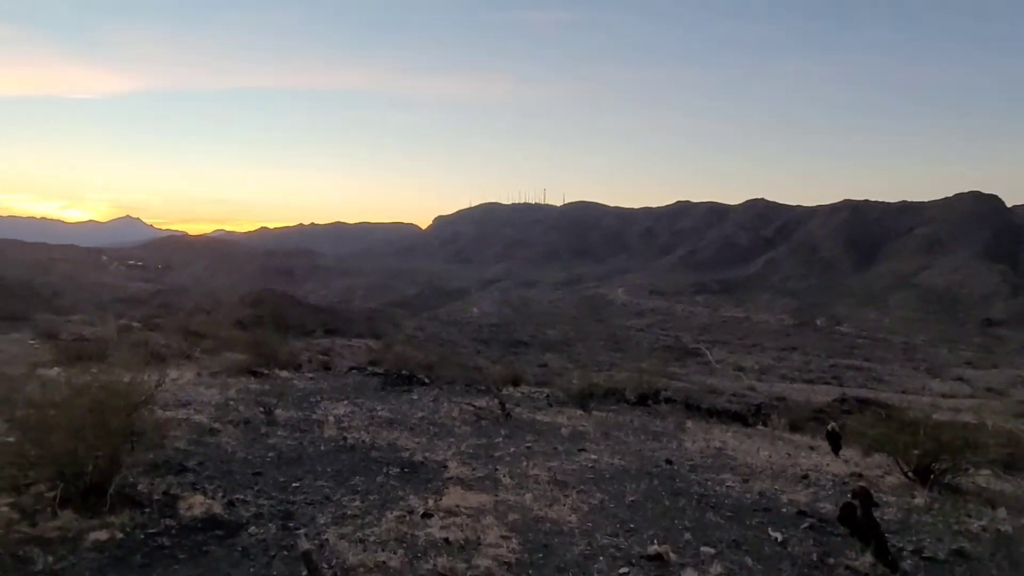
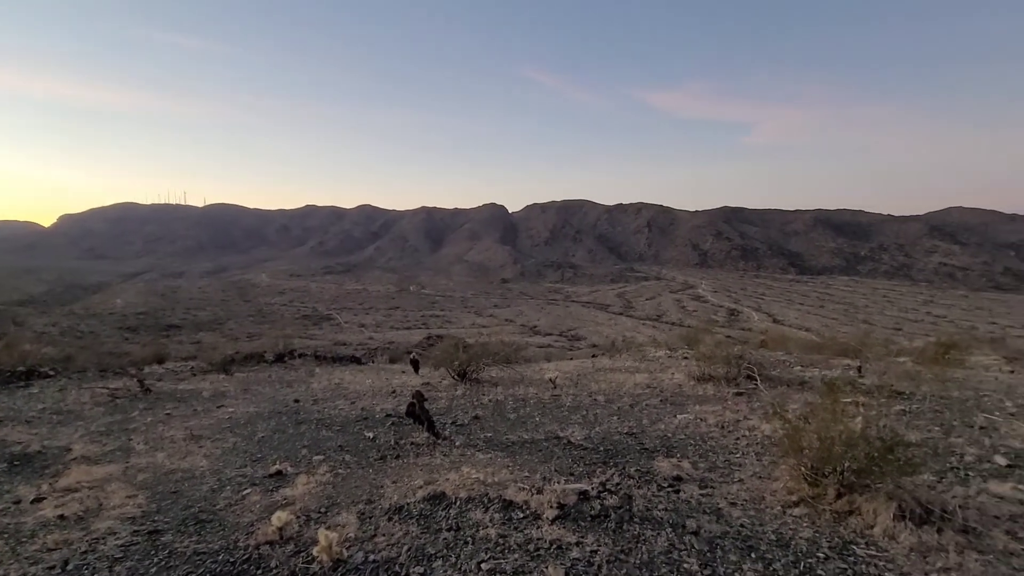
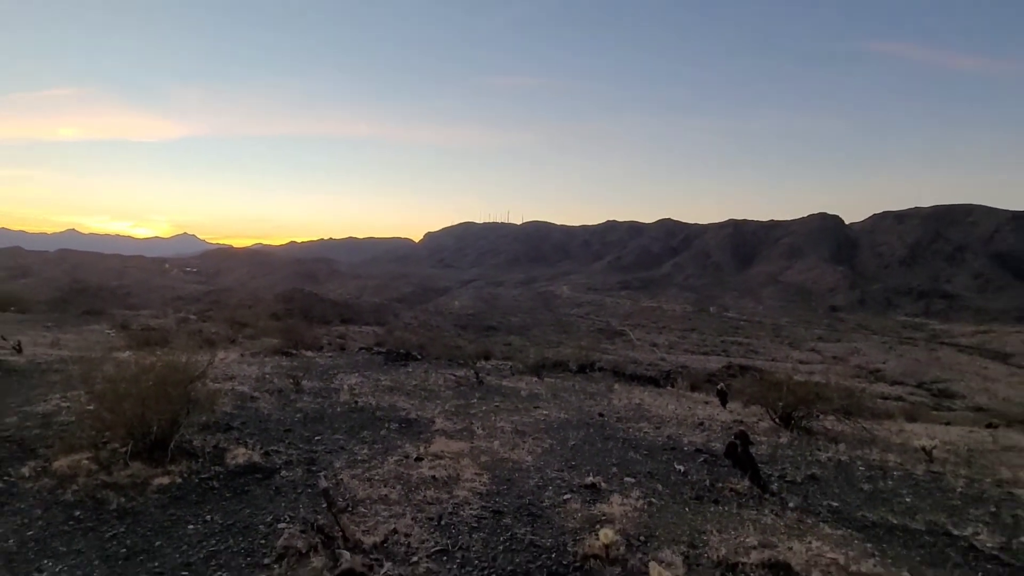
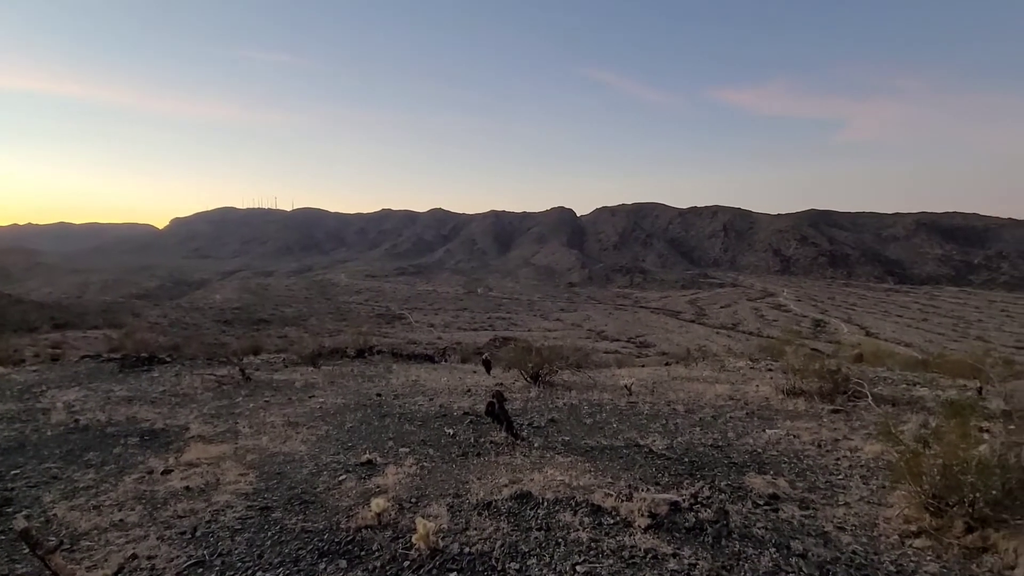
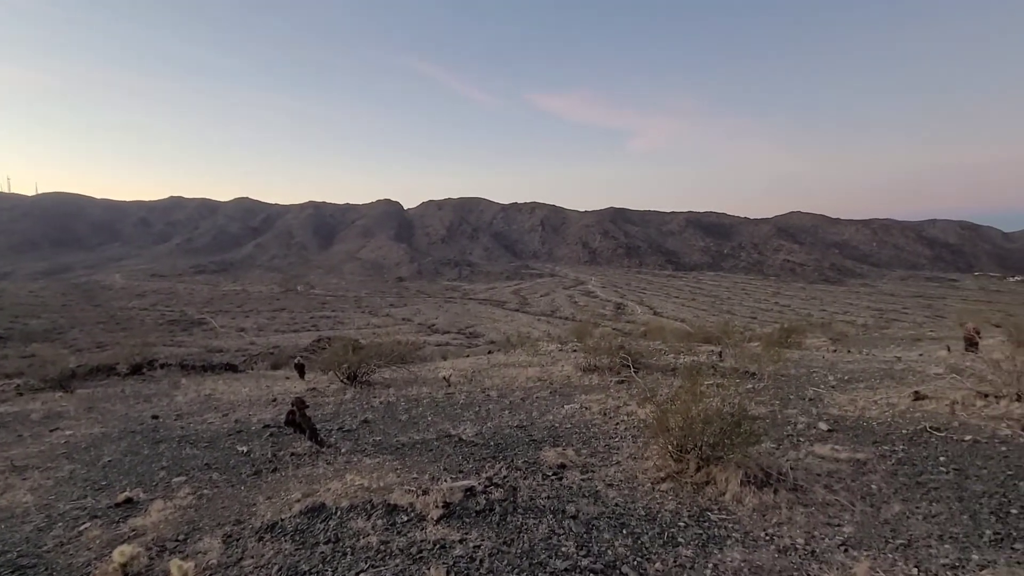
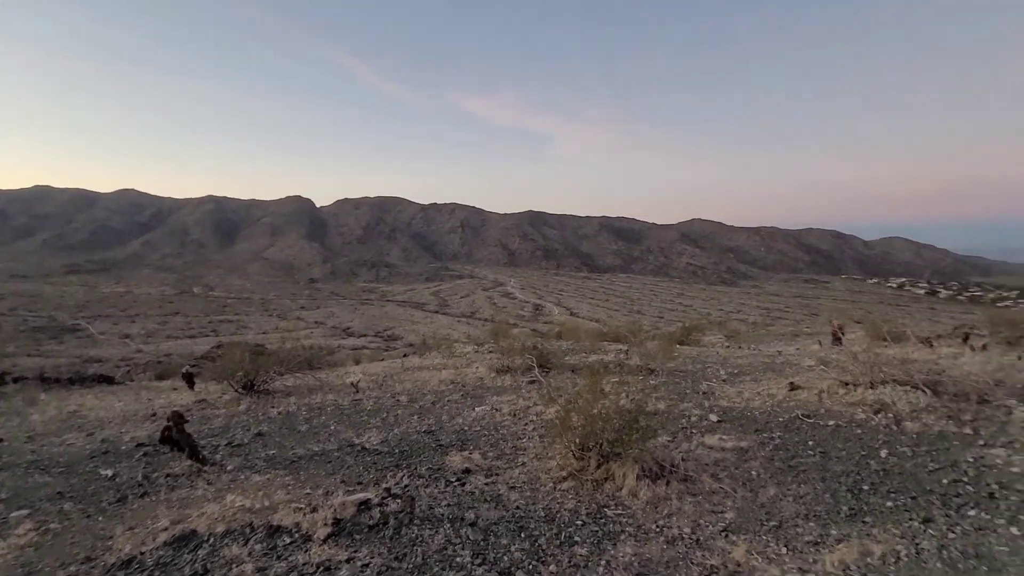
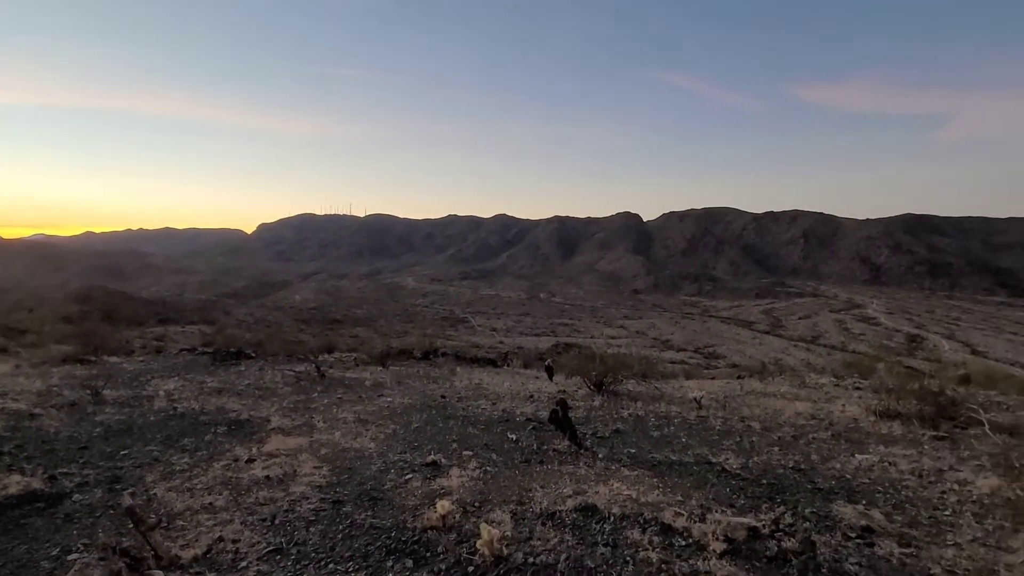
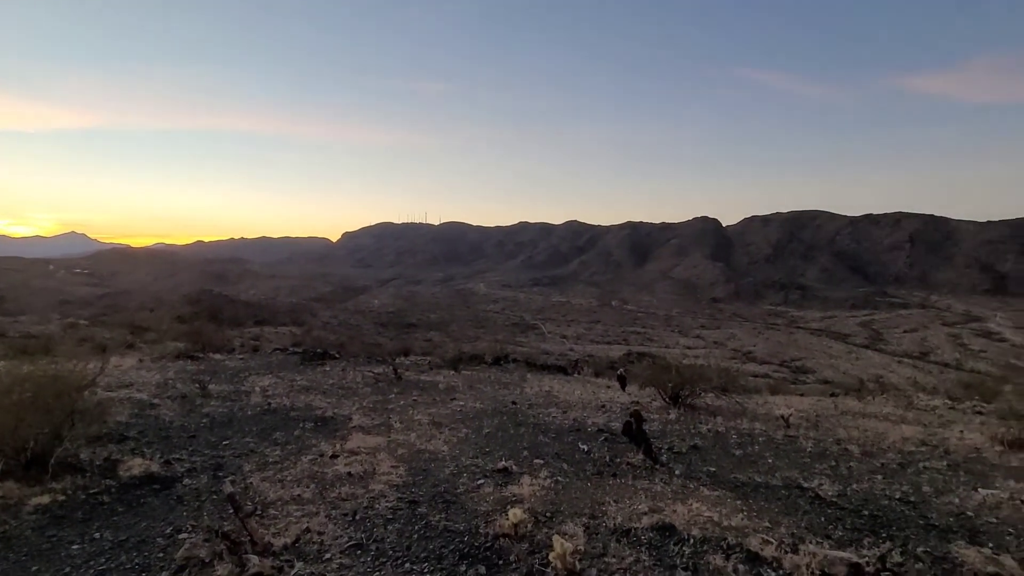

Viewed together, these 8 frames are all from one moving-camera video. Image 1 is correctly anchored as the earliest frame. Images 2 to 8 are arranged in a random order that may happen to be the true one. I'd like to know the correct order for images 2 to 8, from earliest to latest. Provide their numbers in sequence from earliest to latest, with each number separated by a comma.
3, 8, 7, 4, 2, 5, 6
